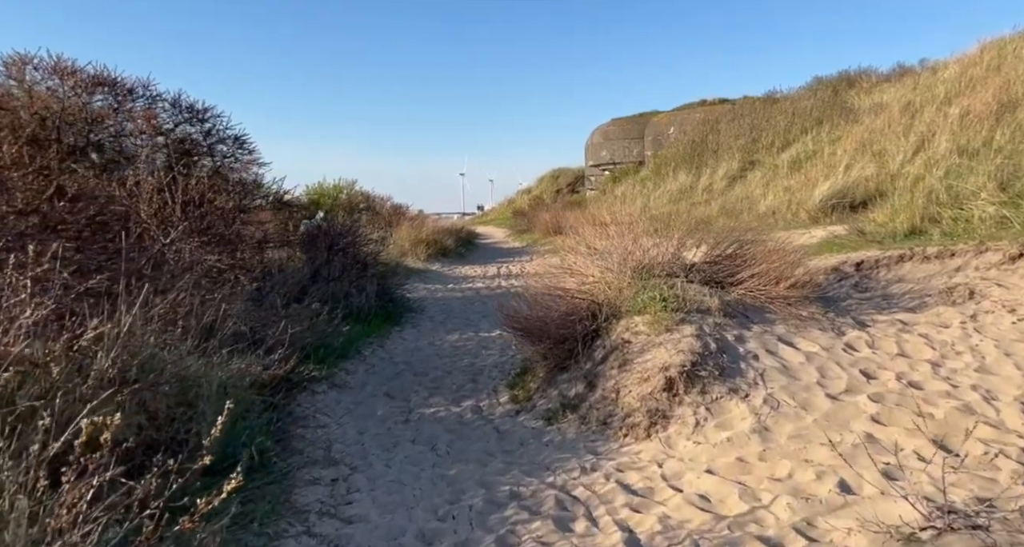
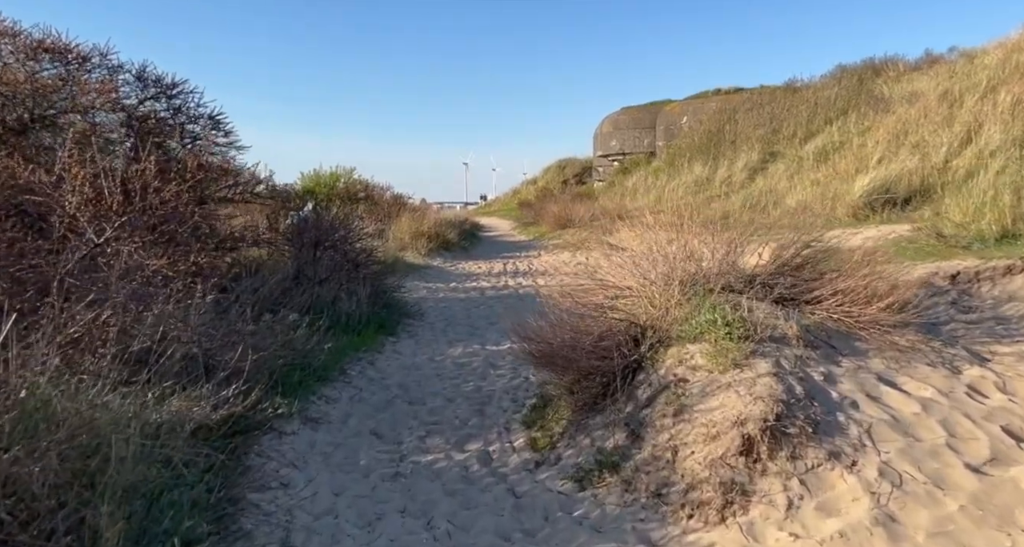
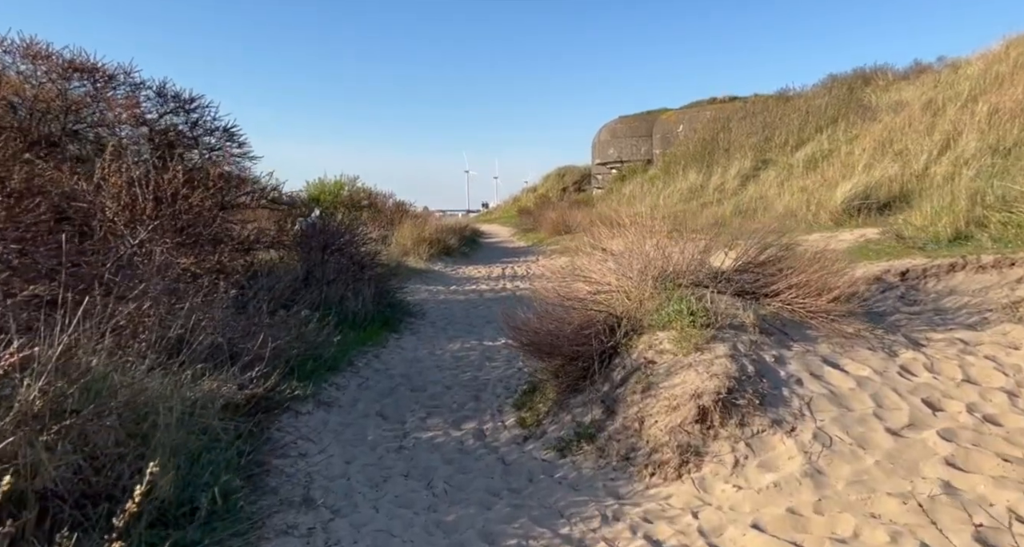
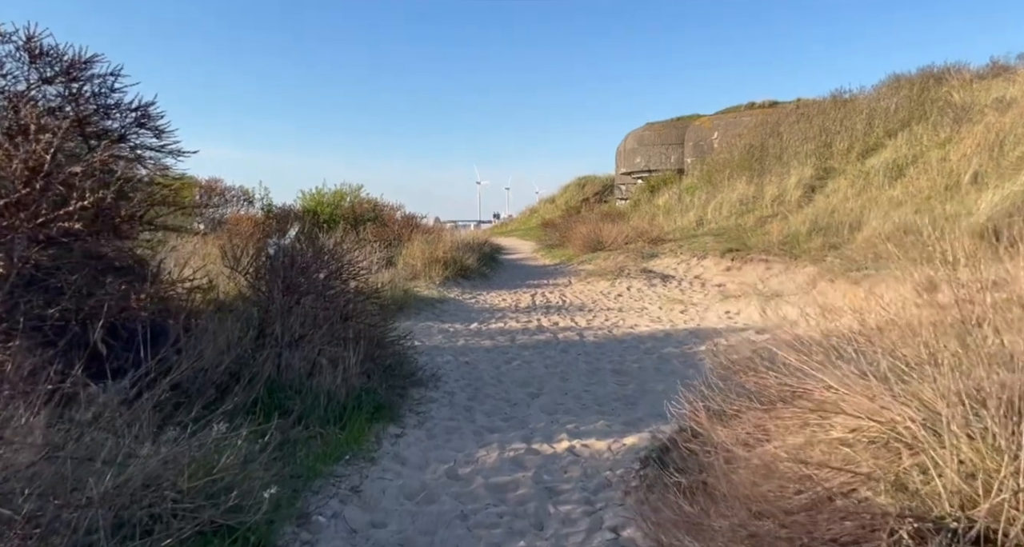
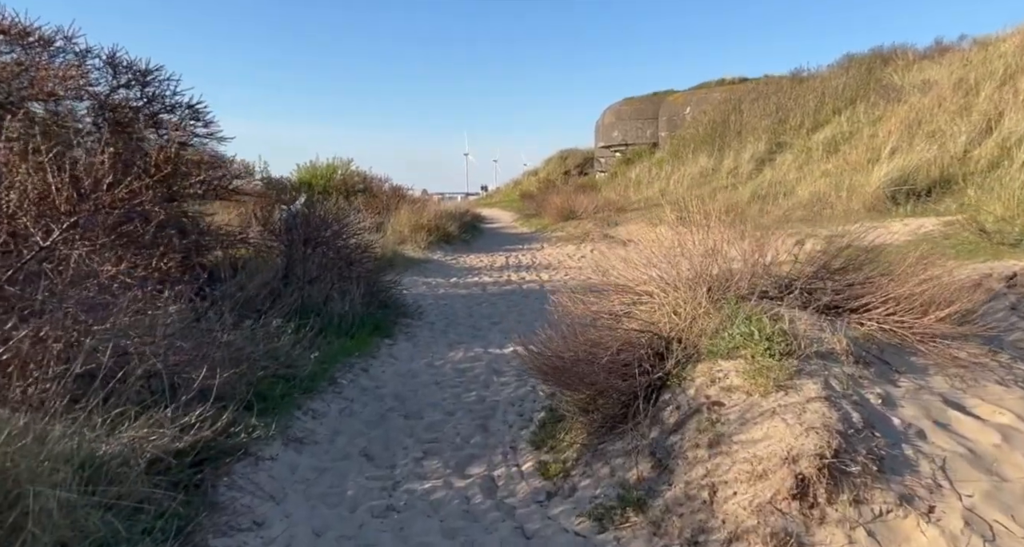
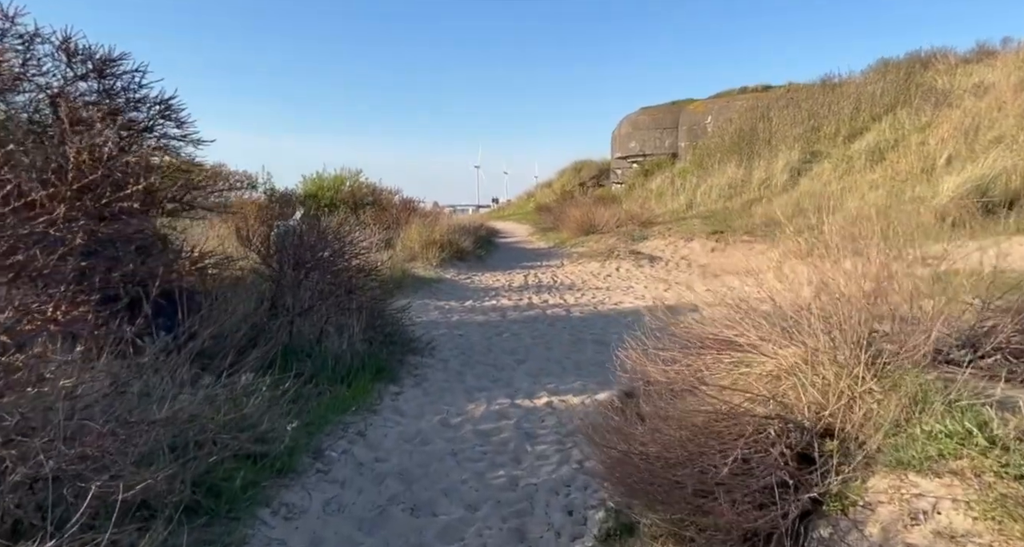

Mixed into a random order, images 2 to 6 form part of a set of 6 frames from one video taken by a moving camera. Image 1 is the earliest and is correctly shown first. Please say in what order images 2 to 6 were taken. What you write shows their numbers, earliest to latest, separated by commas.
3, 2, 5, 6, 4
